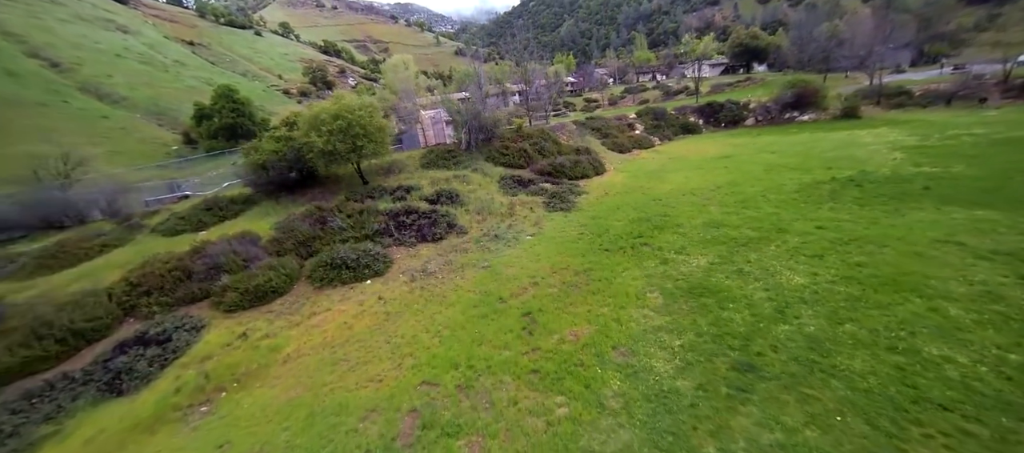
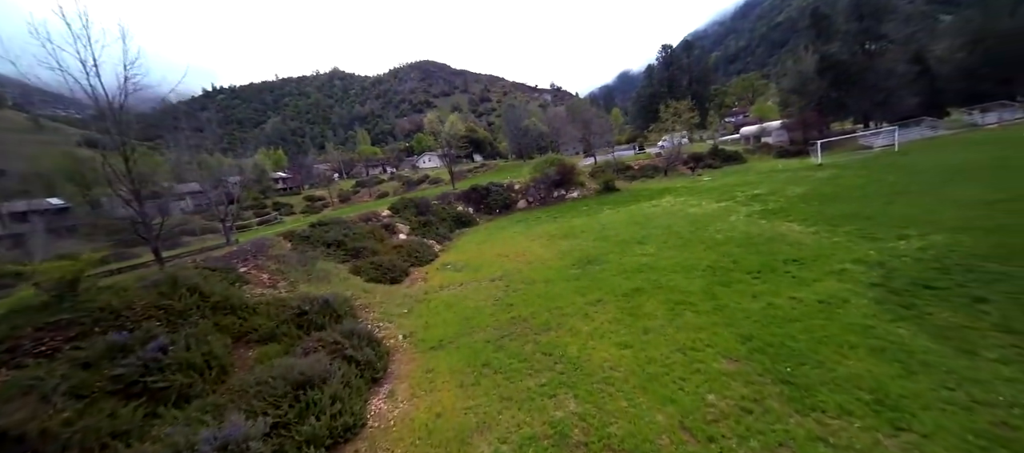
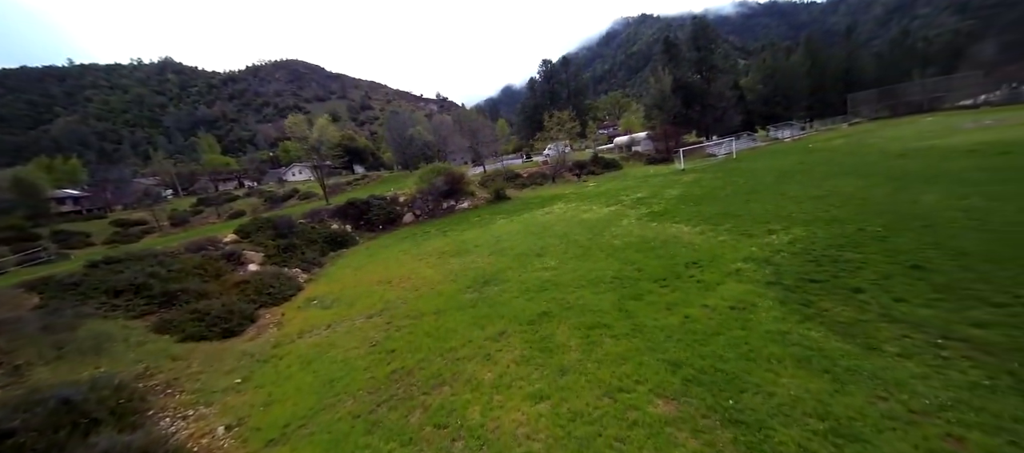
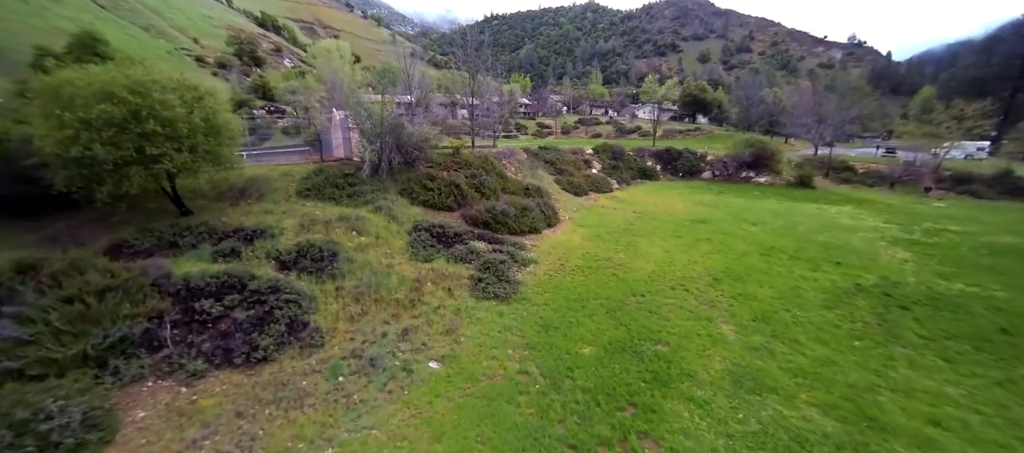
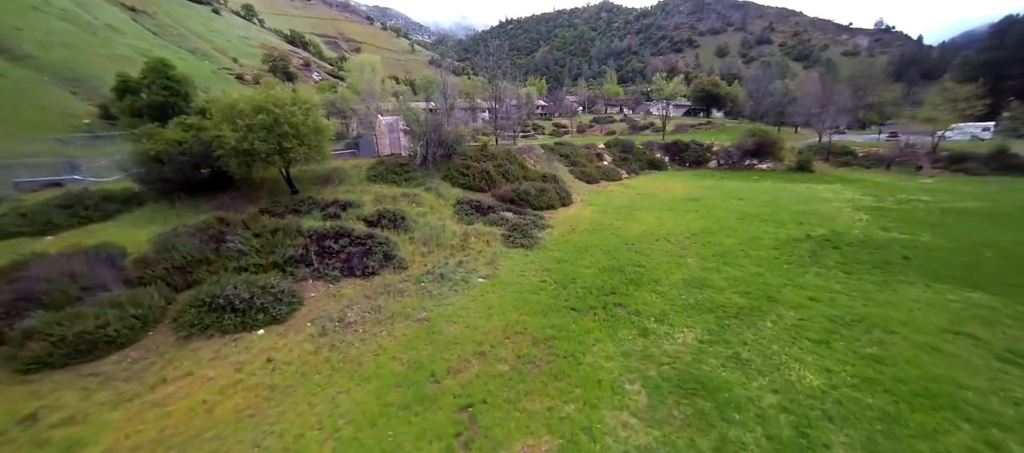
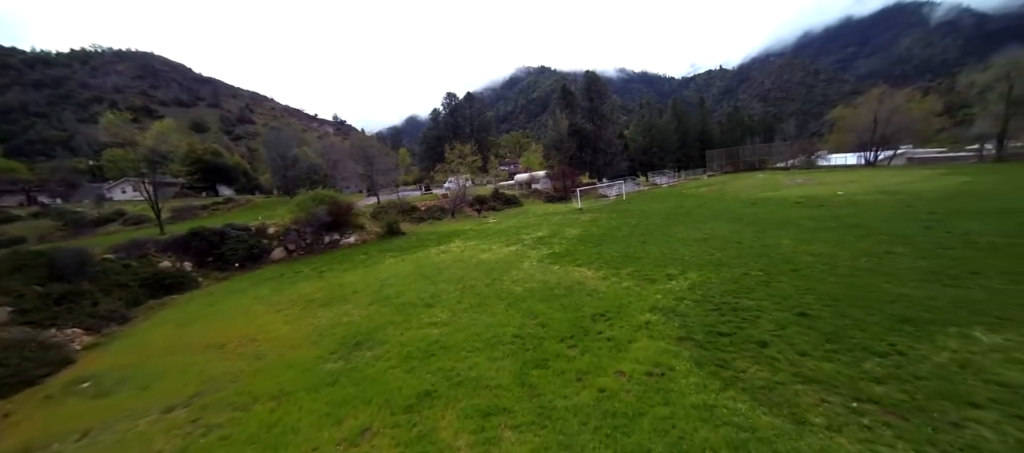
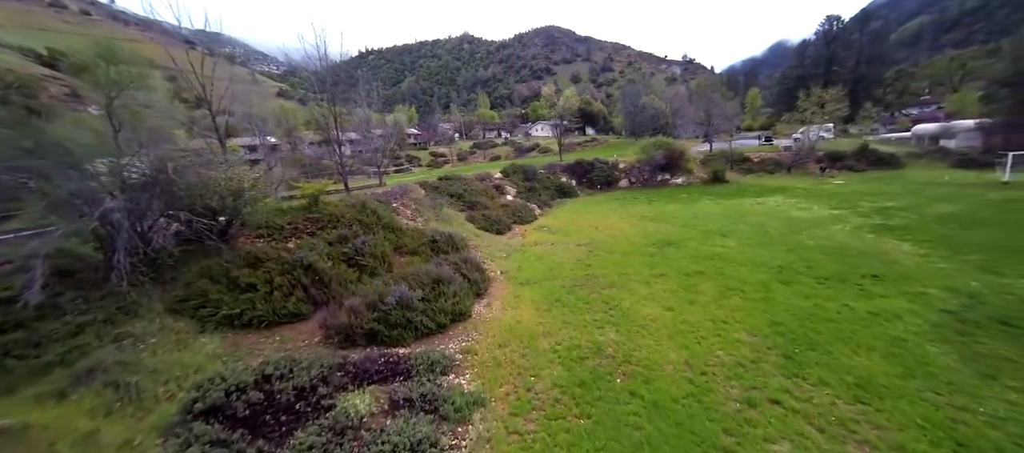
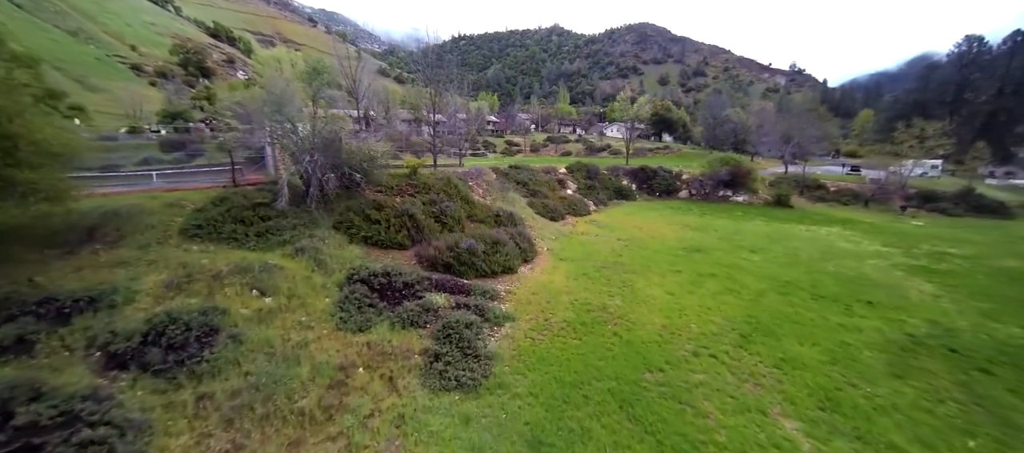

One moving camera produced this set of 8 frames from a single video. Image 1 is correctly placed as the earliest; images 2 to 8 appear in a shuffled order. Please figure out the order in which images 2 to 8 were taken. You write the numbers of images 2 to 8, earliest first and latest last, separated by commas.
5, 4, 8, 7, 2, 3, 6
